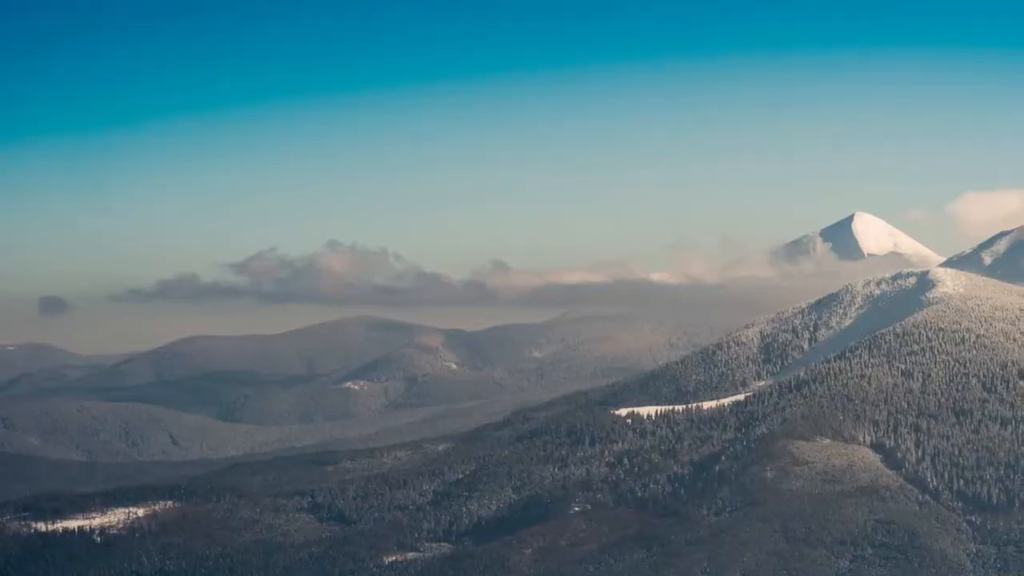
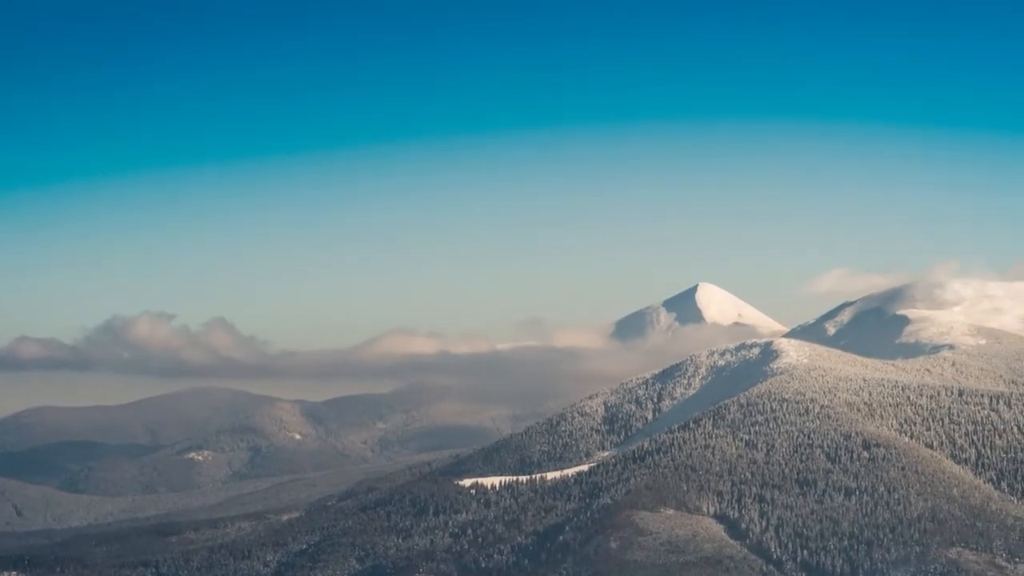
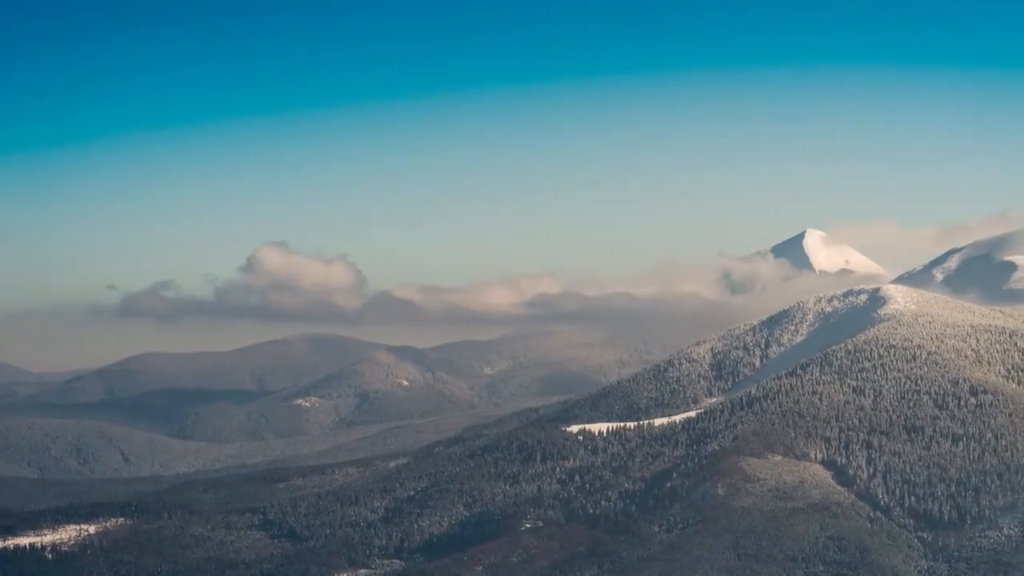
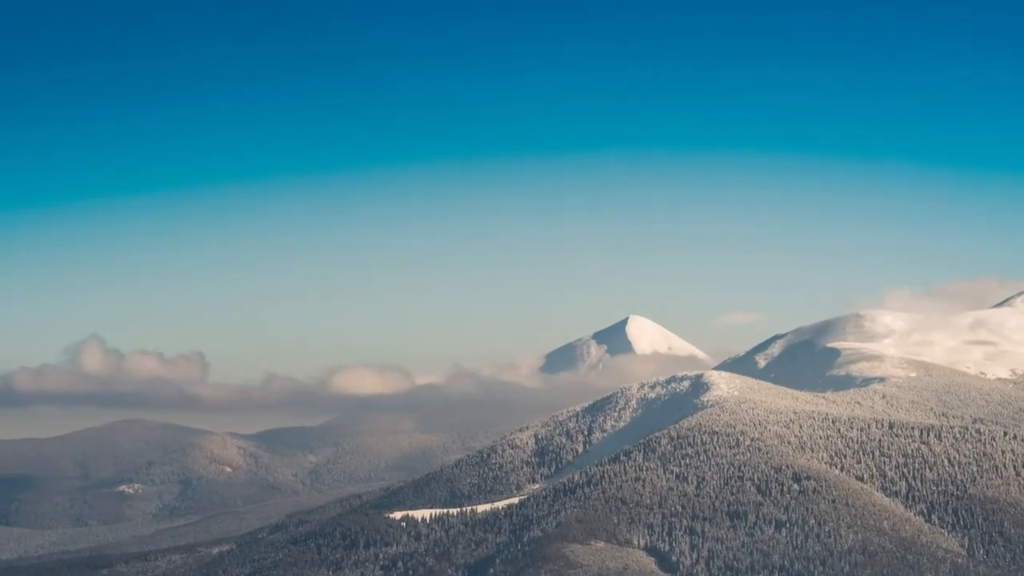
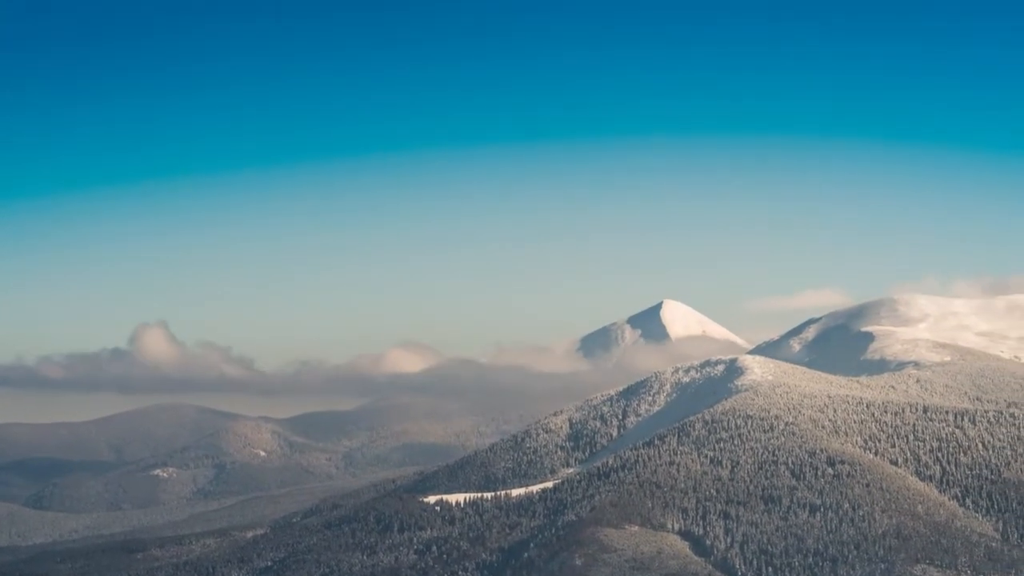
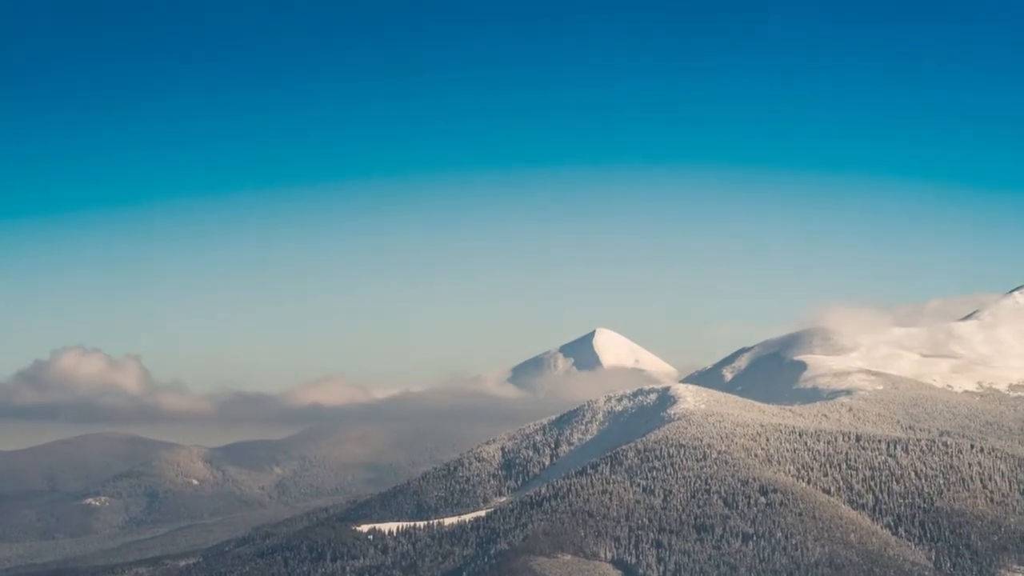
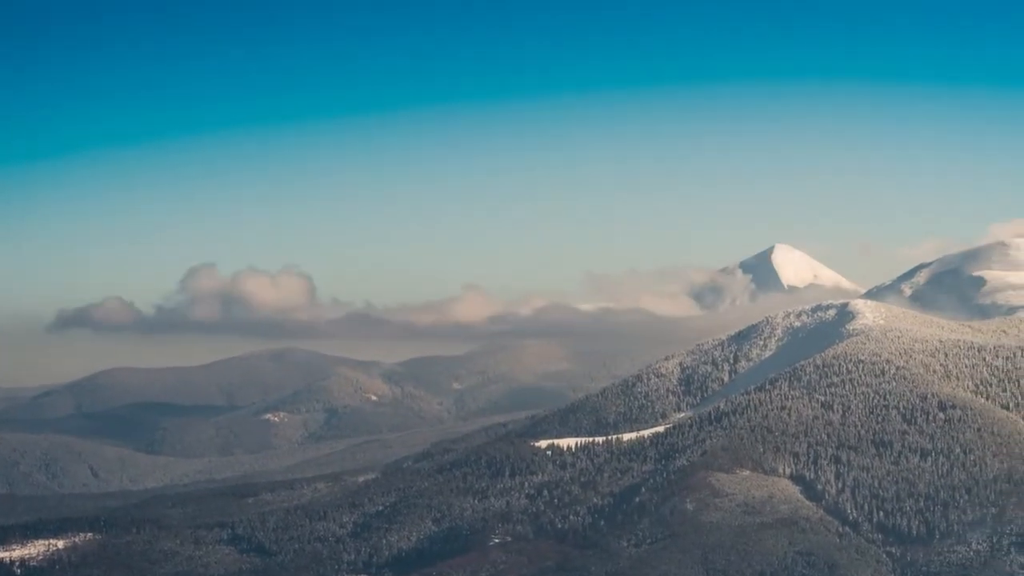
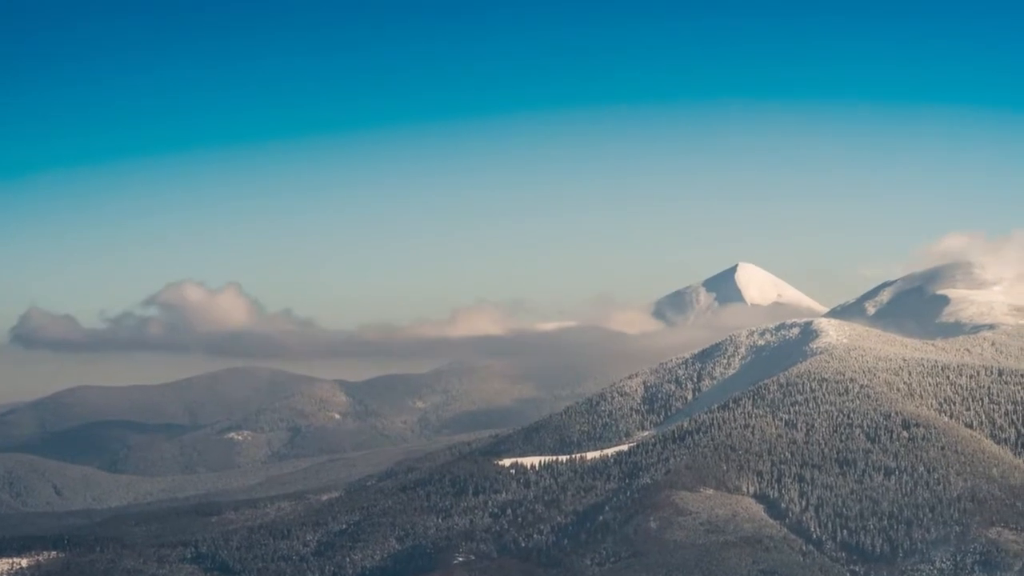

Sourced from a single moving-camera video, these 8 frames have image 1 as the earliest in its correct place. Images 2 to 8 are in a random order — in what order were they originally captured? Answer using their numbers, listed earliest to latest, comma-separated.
3, 7, 8, 2, 5, 4, 6
